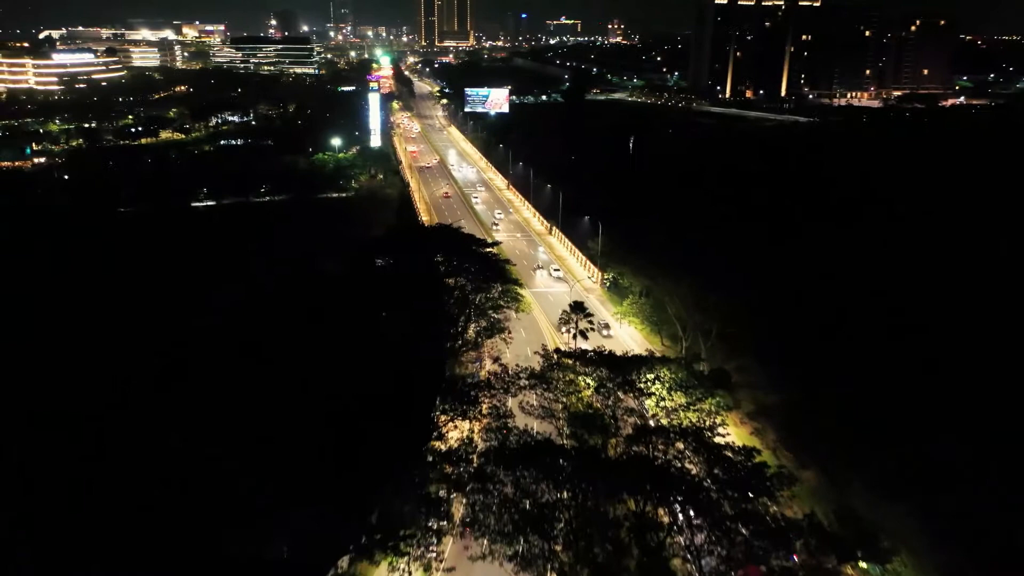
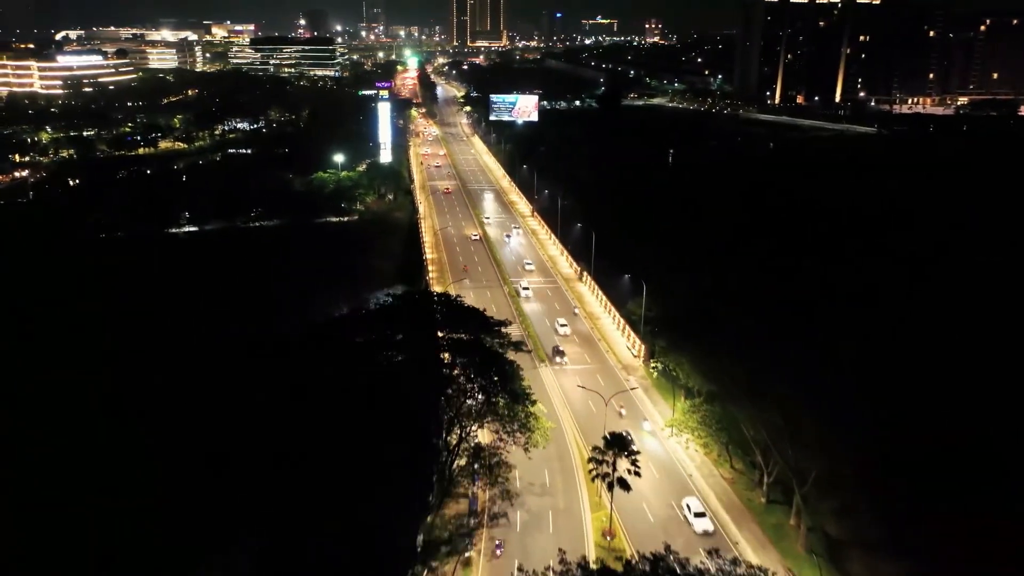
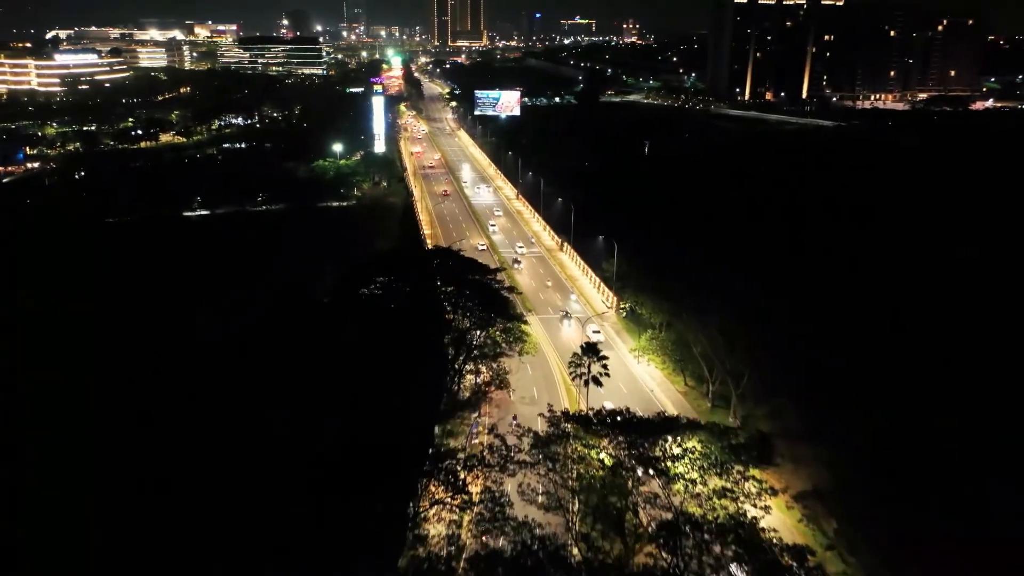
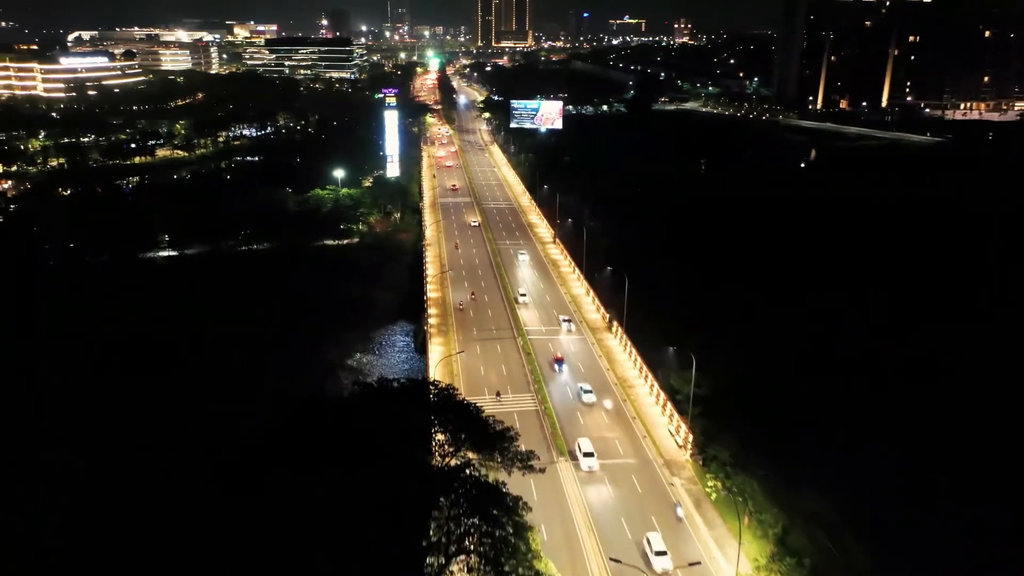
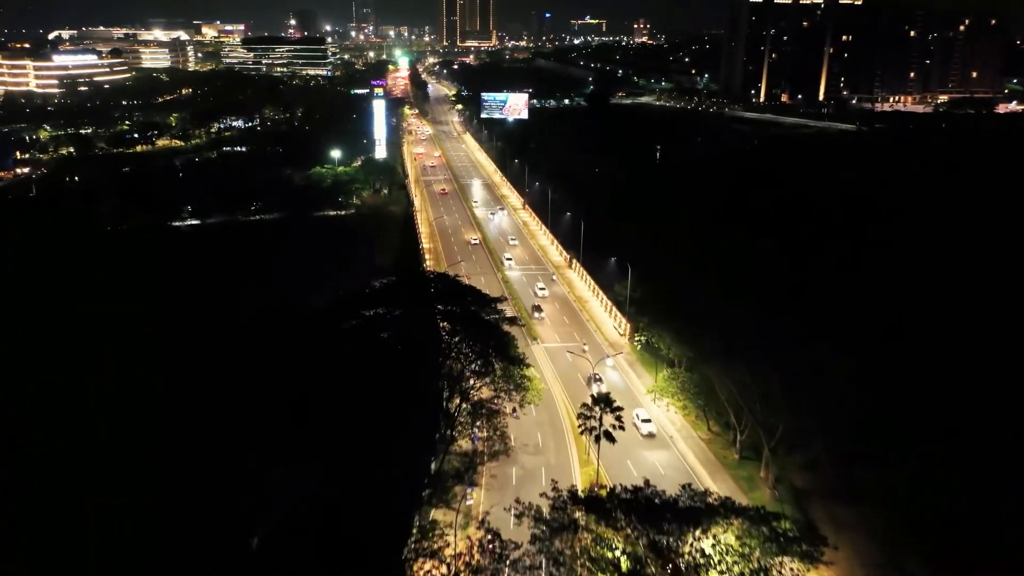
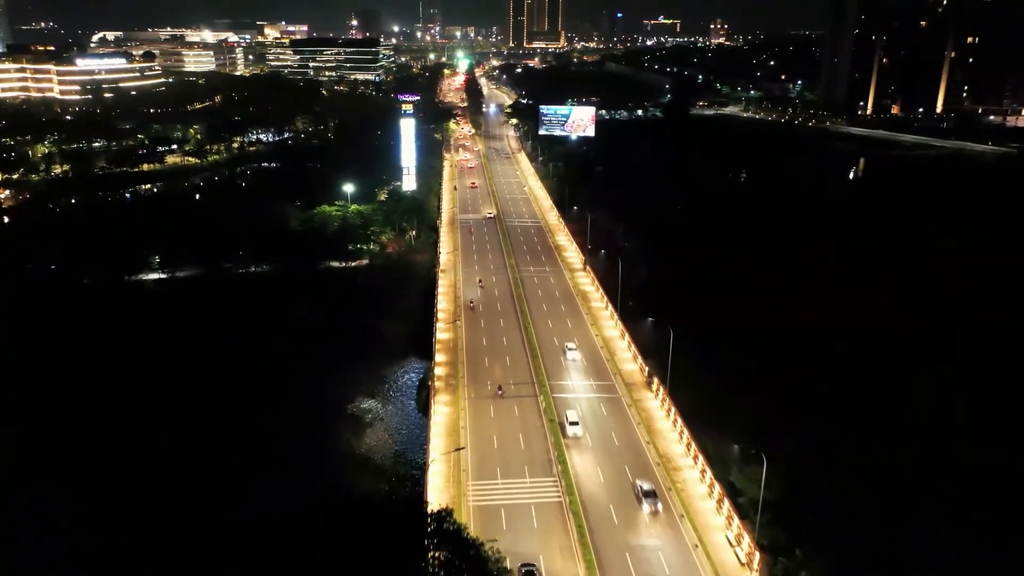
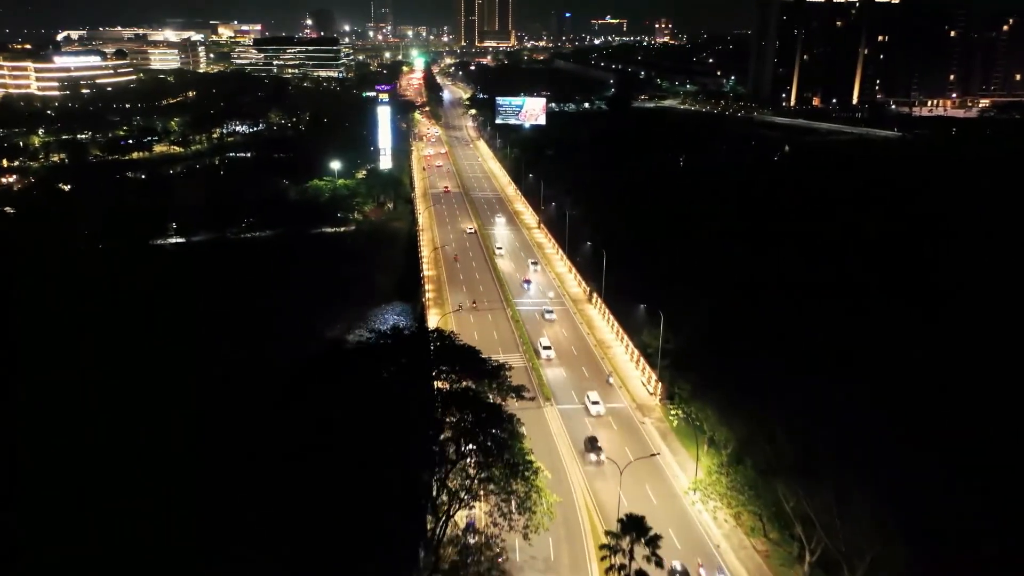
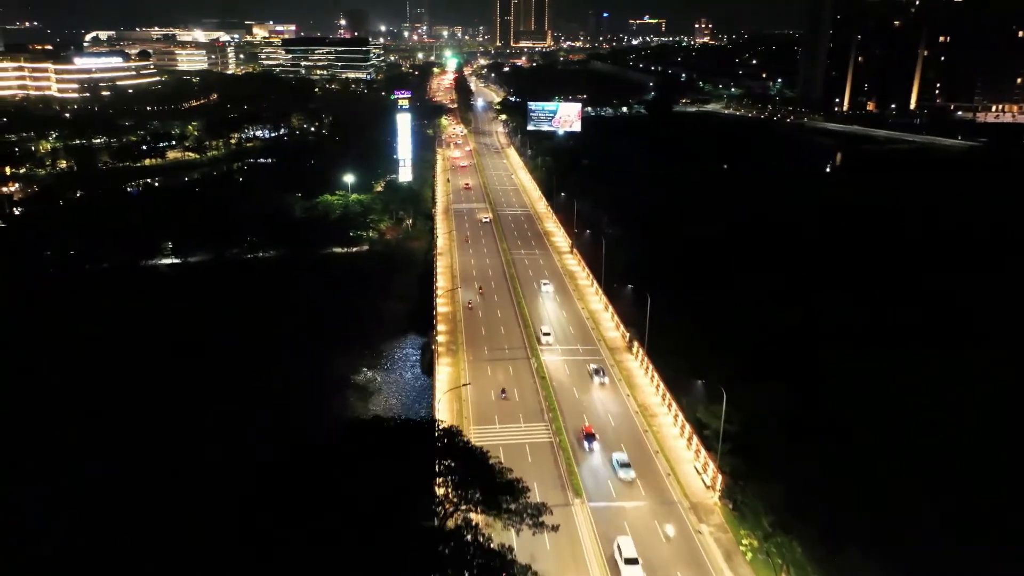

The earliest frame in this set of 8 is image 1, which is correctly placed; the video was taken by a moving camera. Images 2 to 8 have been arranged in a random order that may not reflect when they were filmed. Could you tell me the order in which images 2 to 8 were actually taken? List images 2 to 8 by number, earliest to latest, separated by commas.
3, 5, 2, 7, 4, 8, 6
